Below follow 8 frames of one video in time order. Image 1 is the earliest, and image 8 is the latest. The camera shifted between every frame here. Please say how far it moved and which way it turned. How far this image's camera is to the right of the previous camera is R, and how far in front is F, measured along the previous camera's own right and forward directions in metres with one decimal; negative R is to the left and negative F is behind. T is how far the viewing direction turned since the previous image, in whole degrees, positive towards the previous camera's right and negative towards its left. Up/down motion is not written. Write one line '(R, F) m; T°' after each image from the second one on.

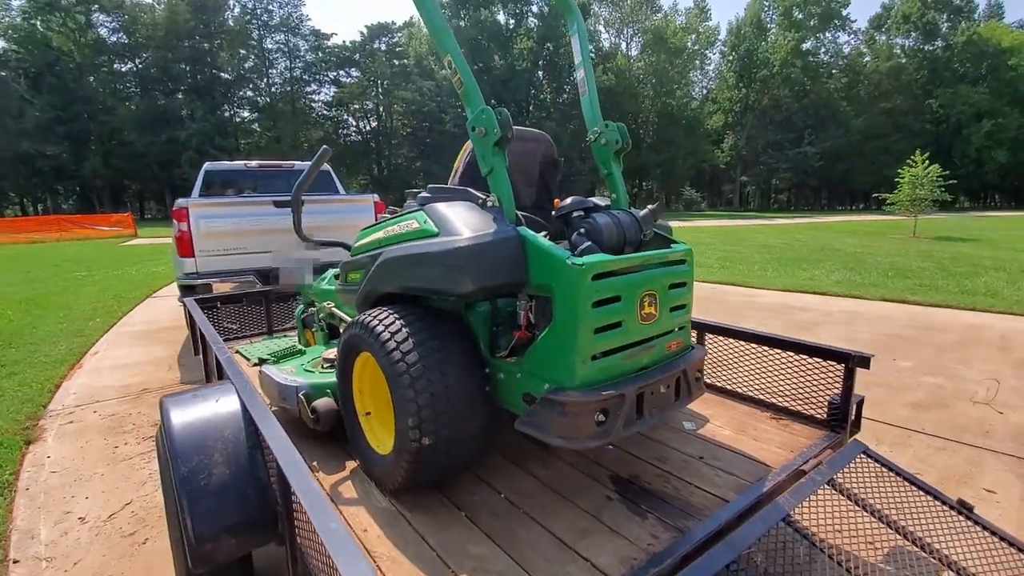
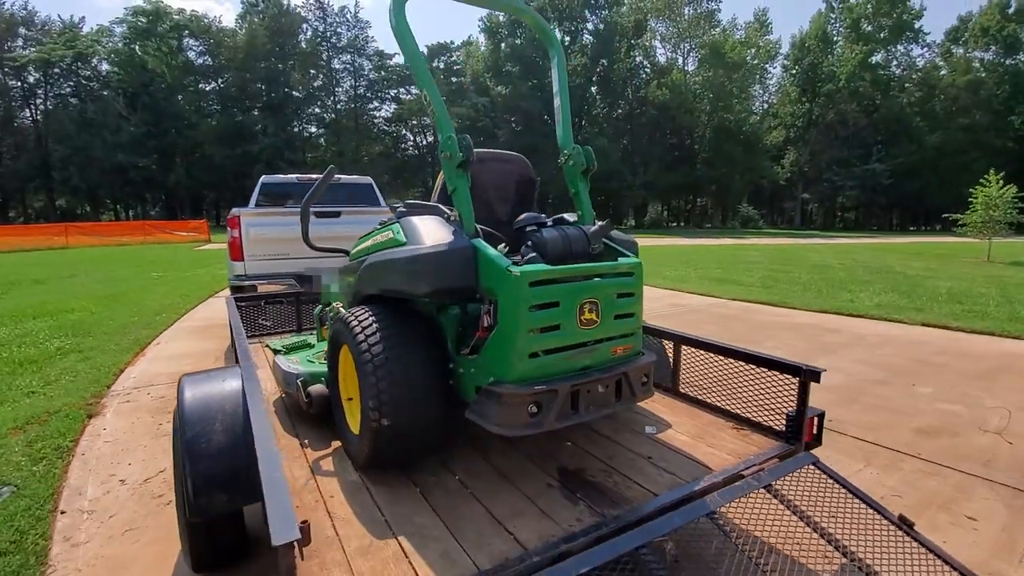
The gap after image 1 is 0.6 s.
(+0.4, -0.2) m; -6°
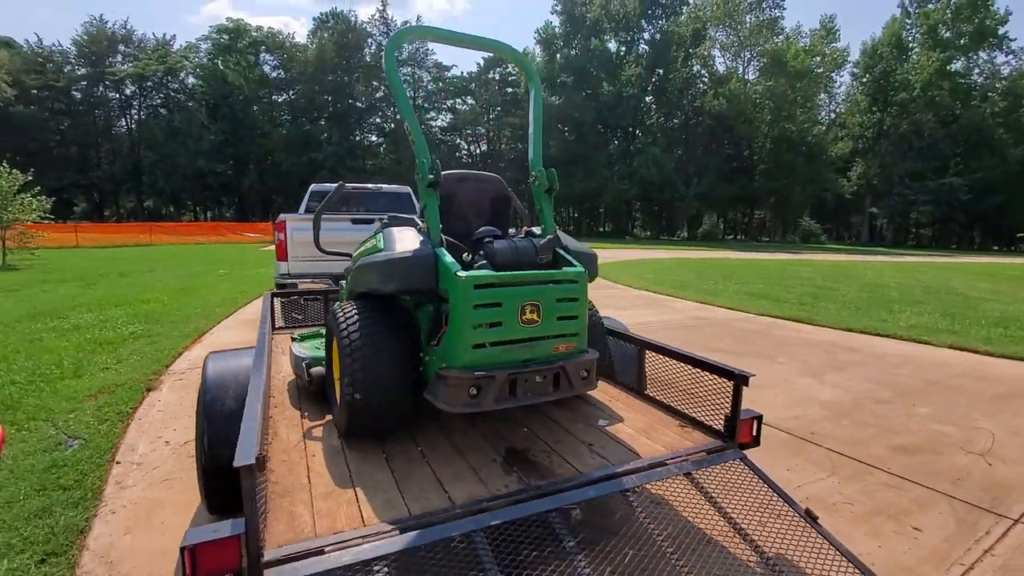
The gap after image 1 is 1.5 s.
(+0.5, -0.3) m; -6°
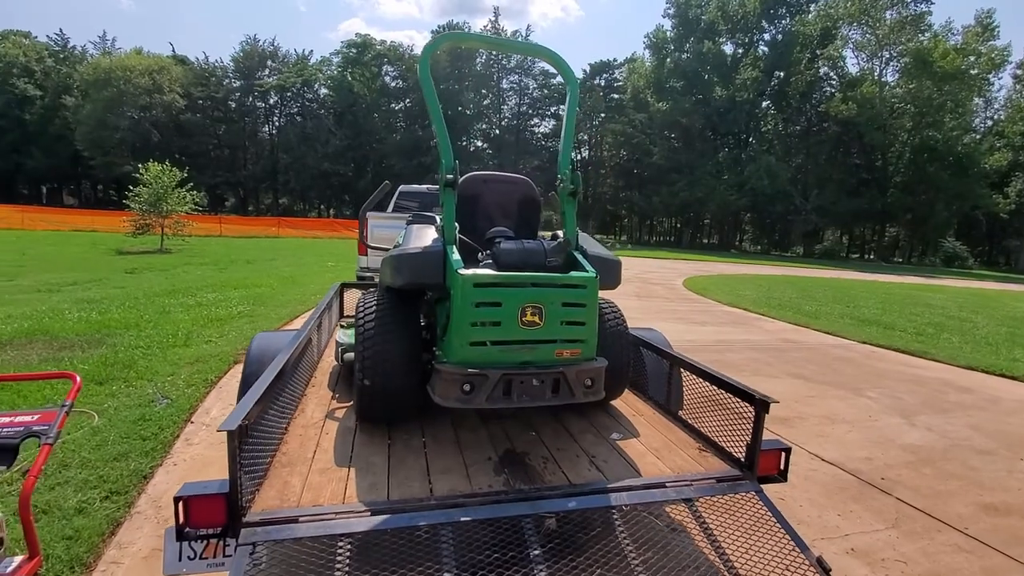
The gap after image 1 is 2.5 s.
(+0.4, 0.0) m; -11°
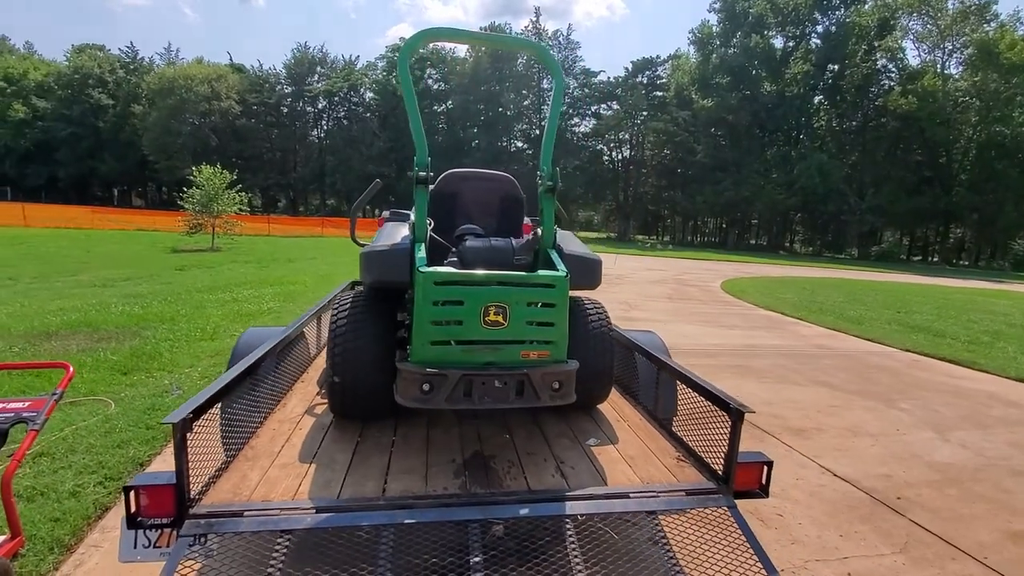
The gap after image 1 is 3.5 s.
(+0.3, +0.1) m; -5°
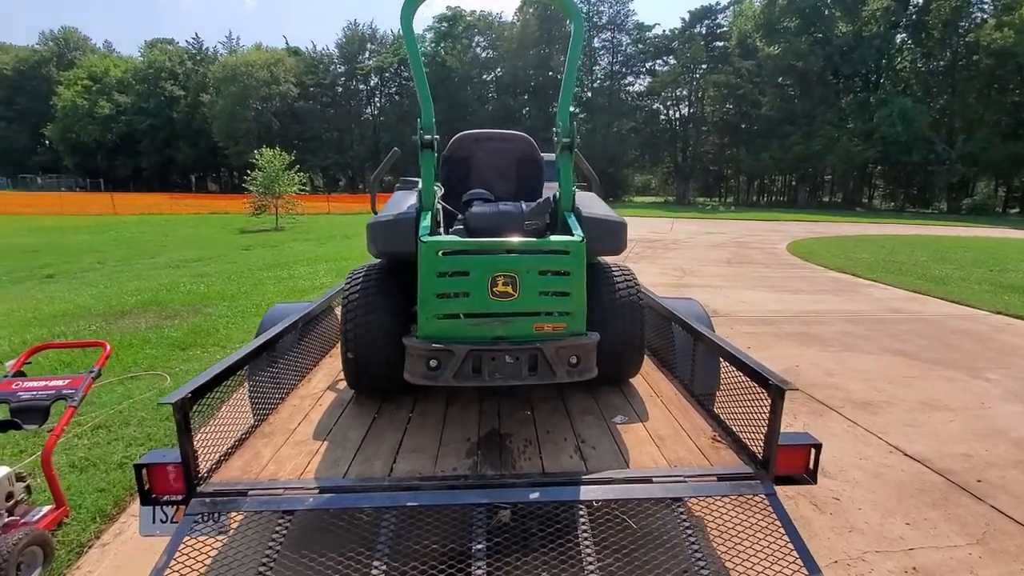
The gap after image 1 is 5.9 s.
(+0.2, +0.2) m; -6°
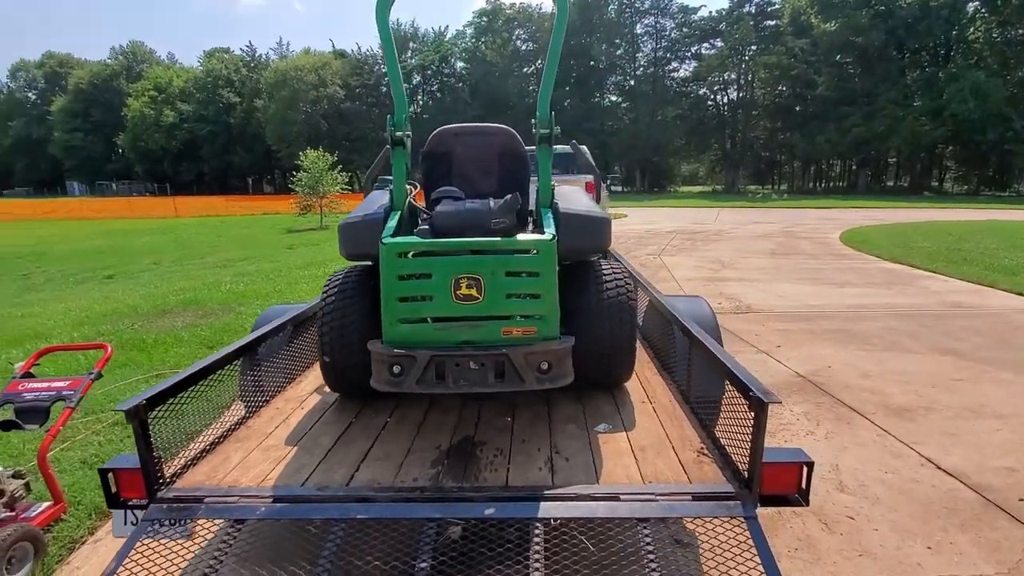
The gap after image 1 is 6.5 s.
(+0.3, +0.1) m; -5°
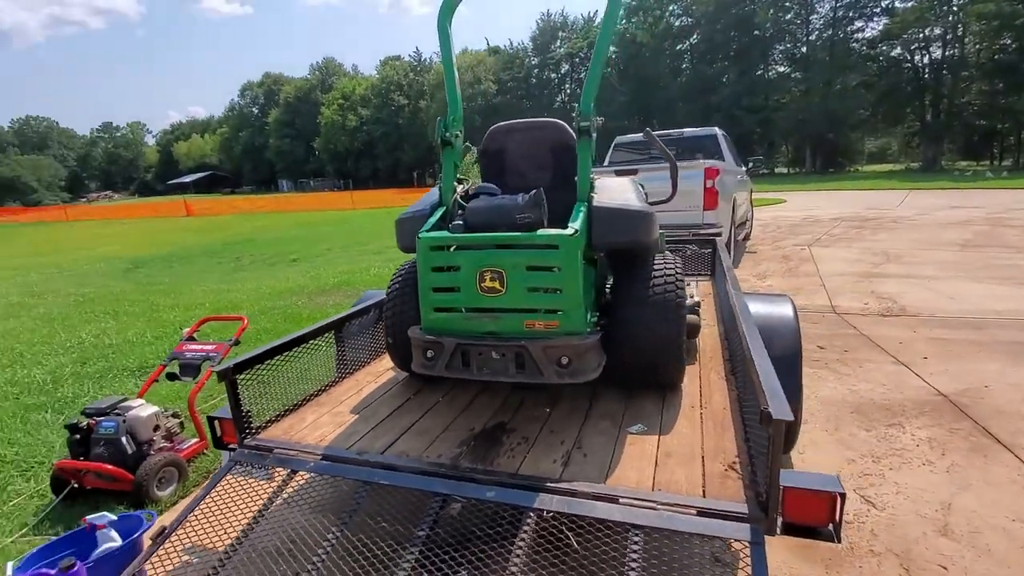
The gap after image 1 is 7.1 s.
(+0.5, 0.0) m; -16°
